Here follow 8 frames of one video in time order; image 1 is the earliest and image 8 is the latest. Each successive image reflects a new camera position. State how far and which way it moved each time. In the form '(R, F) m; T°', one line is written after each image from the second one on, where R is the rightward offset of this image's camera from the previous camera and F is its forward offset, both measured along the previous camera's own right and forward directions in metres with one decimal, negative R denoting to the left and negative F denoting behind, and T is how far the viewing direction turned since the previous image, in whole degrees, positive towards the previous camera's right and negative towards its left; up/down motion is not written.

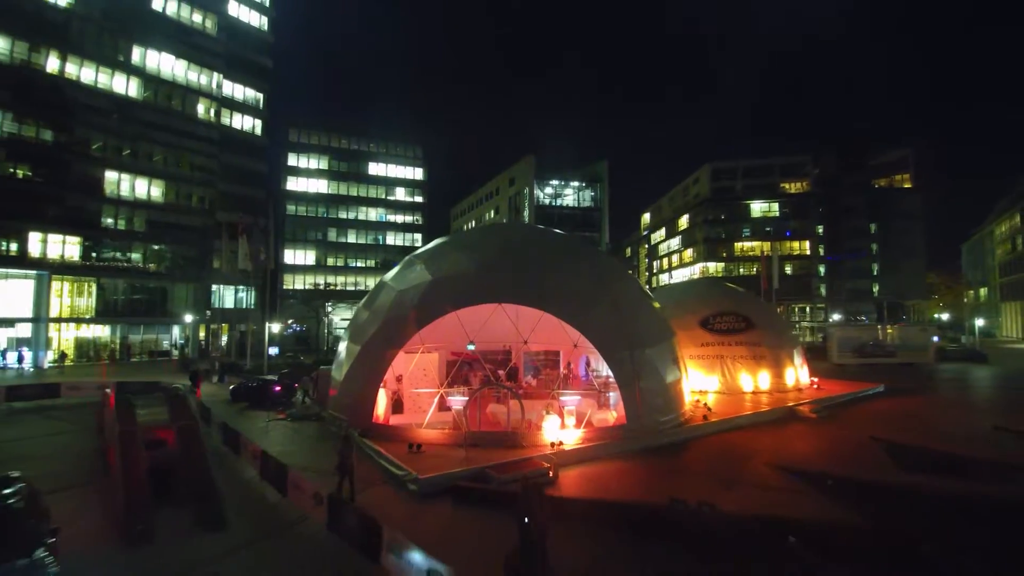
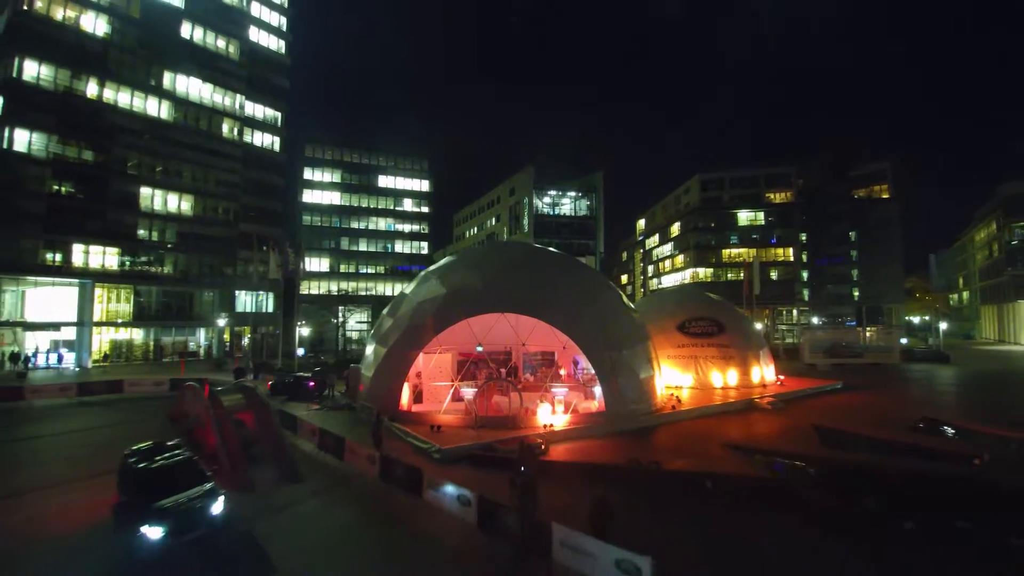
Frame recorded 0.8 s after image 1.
(0.0, -3.2) m; 0°
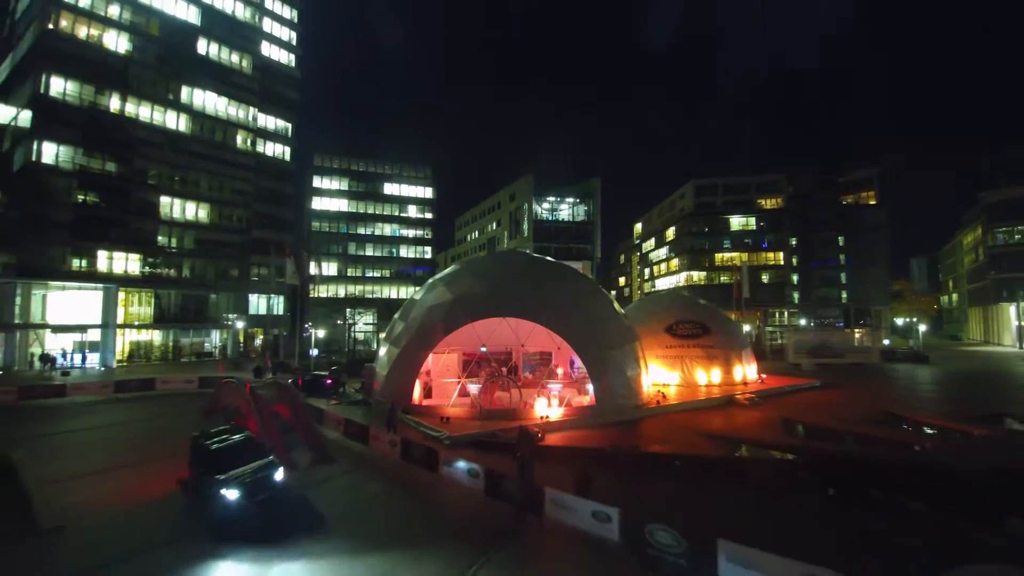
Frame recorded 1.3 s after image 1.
(0.0, -2.1) m; 0°
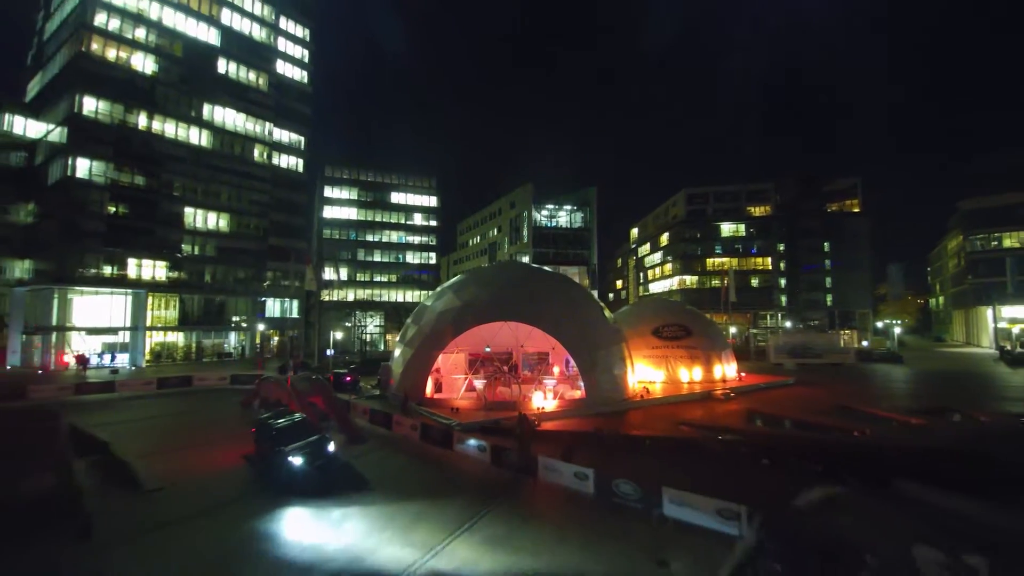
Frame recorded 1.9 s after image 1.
(0.0, -2.8) m; 0°
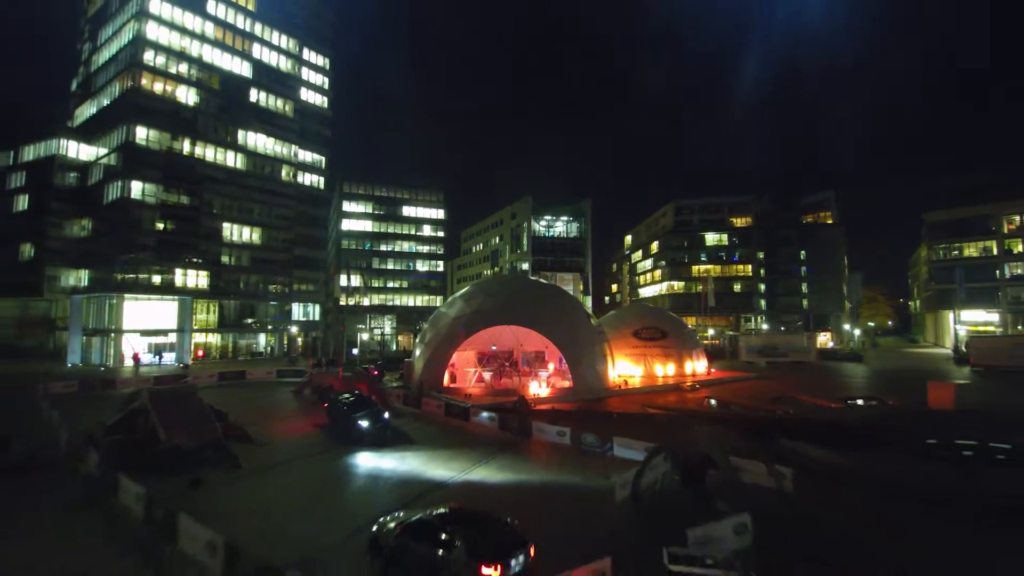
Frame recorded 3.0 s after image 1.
(0.0, -5.4) m; 0°
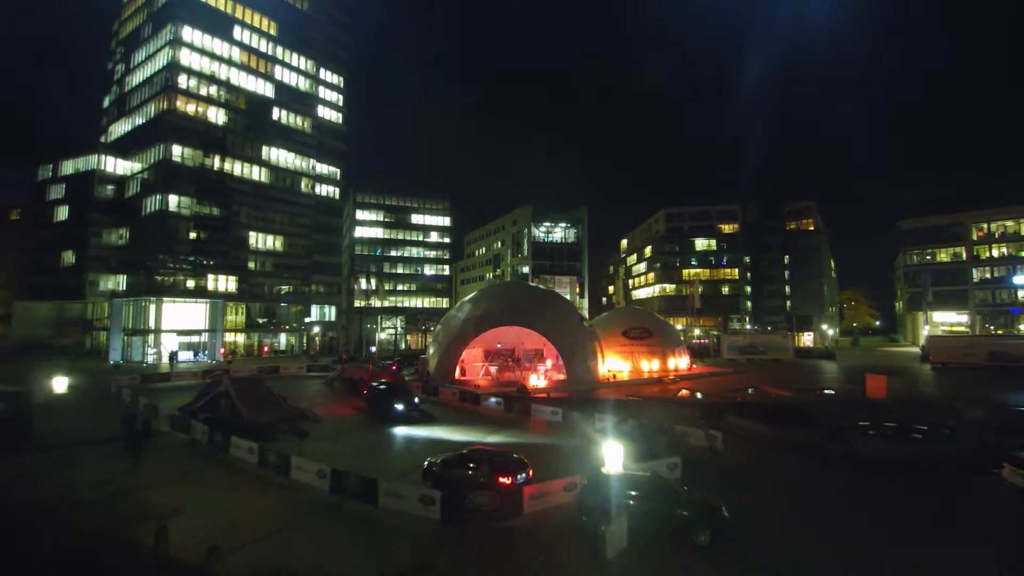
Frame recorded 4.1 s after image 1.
(-0.1, -4.4) m; 0°
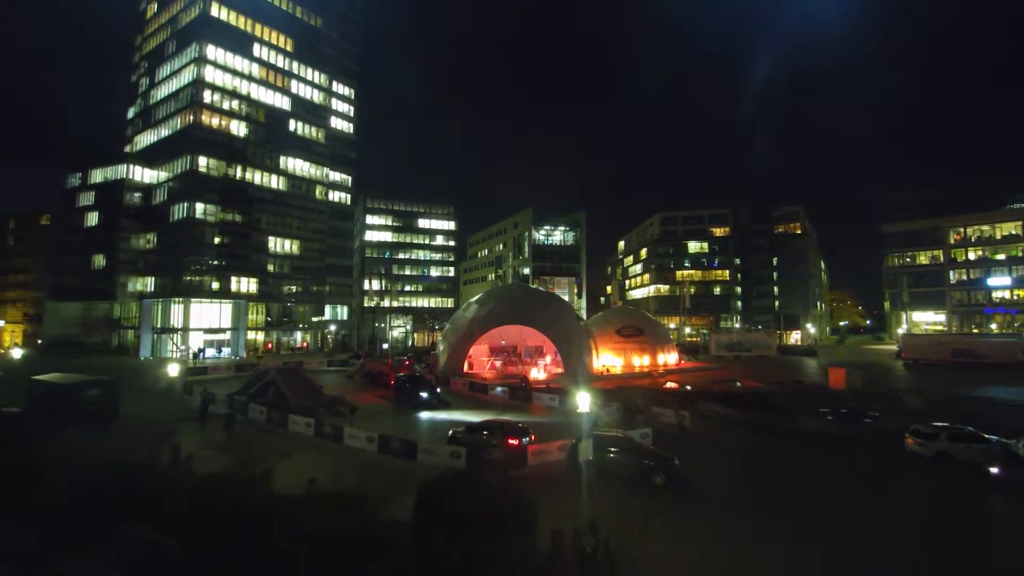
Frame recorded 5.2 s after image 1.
(-0.2, -3.7) m; 0°
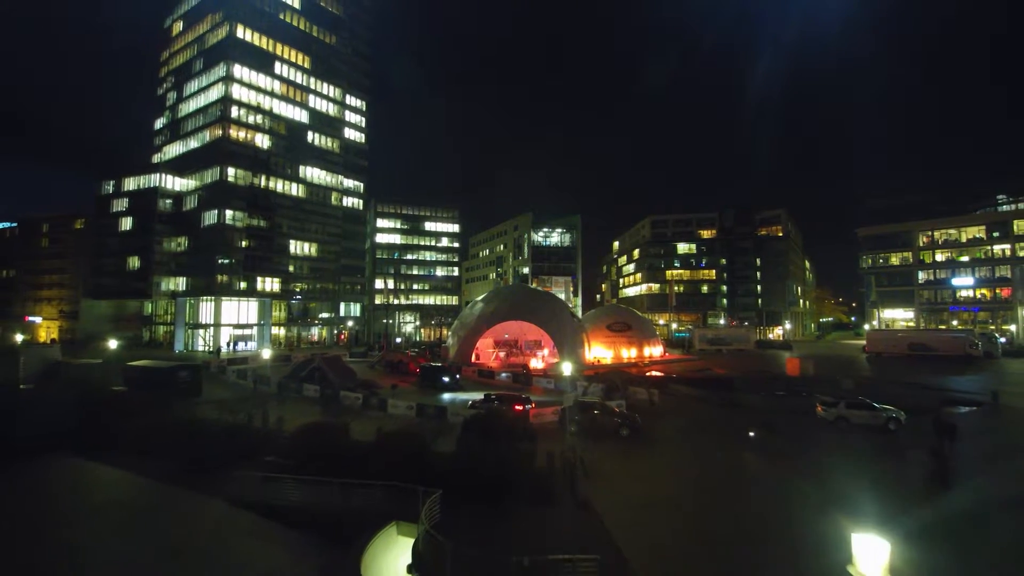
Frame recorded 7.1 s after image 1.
(-0.3, -5.2) m; 0°
